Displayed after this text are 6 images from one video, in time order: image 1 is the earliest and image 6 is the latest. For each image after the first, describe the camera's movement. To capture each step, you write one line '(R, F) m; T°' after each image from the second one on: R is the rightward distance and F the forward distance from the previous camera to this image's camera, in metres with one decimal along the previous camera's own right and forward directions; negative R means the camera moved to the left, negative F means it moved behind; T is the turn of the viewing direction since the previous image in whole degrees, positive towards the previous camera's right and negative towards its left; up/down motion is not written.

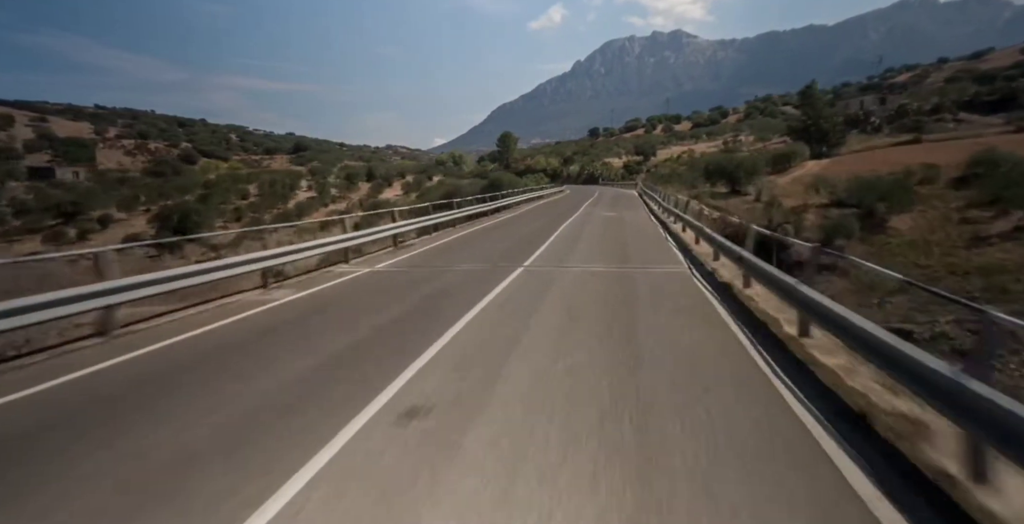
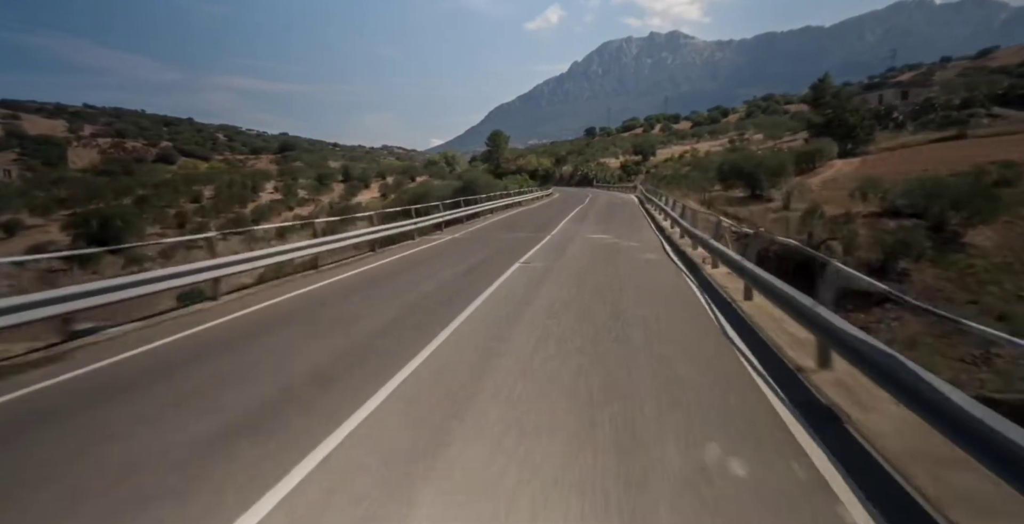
(+0.7, +2.7) m; 0°
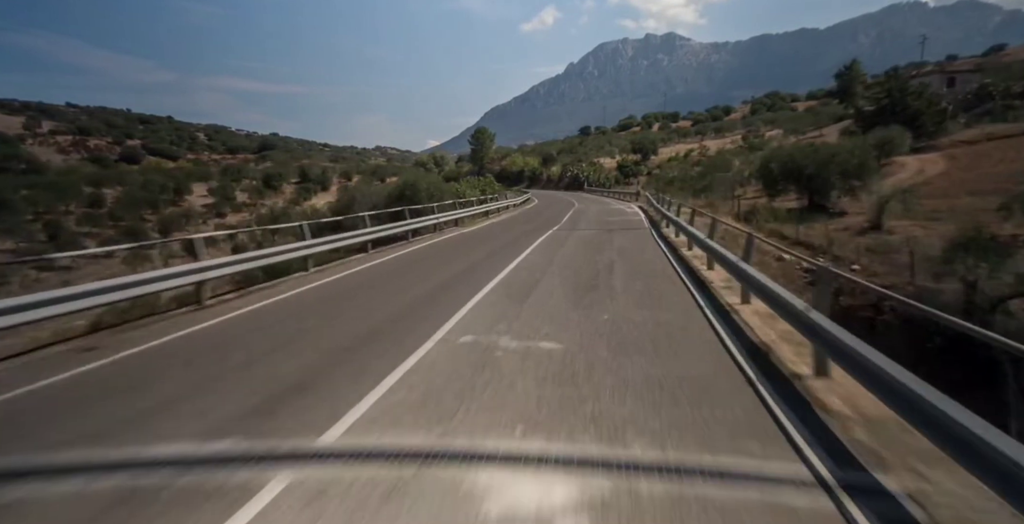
(+1.0, +4.3) m; +1°
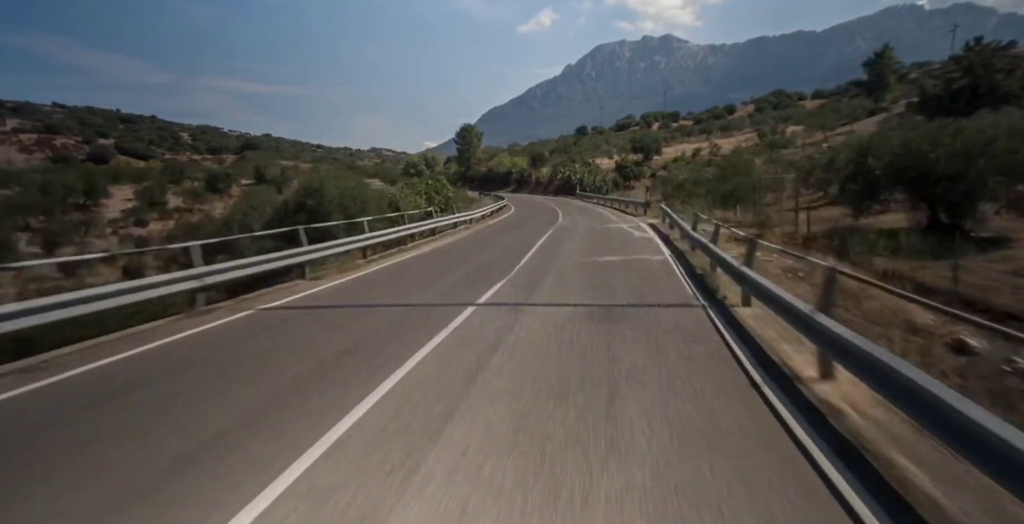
(+0.7, +3.6) m; 0°
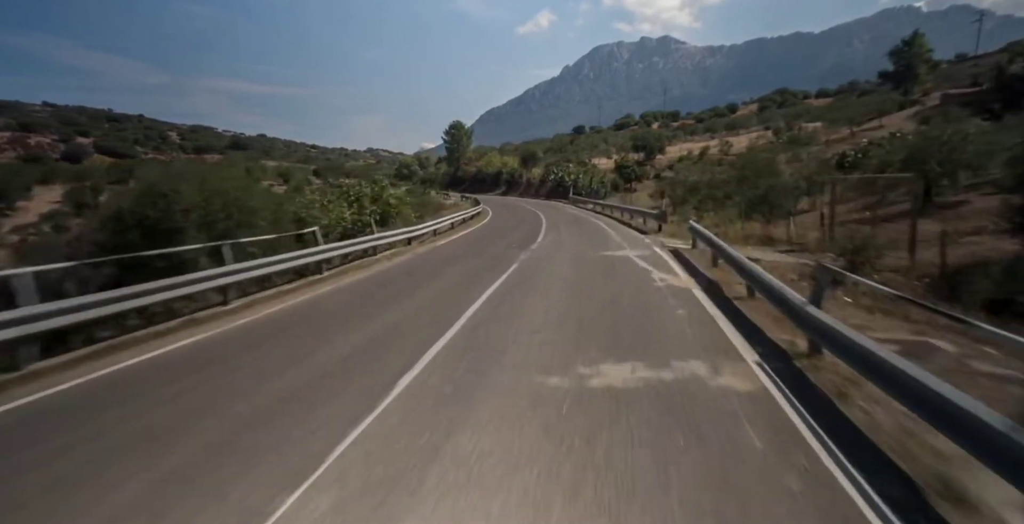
(+0.5, +2.6) m; 0°
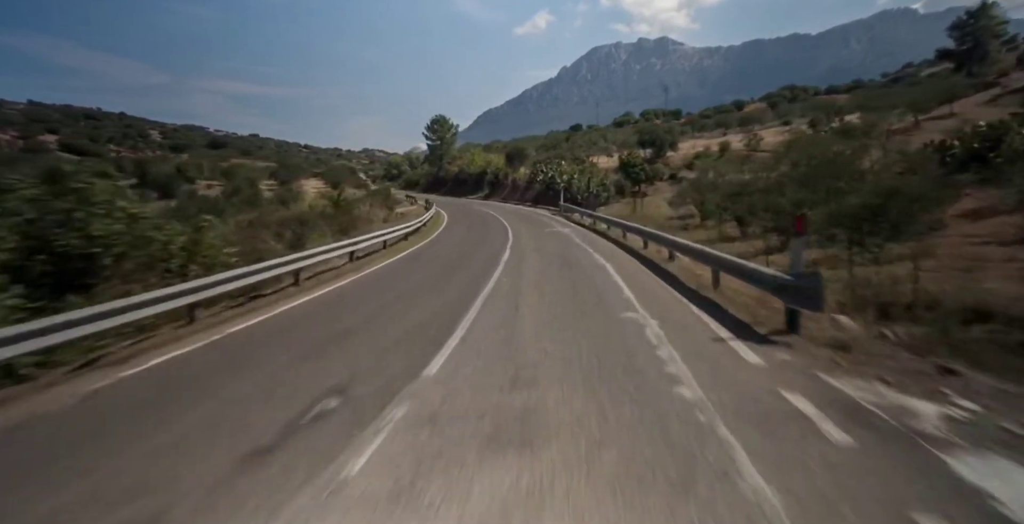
(+0.7, +4.4) m; 0°
